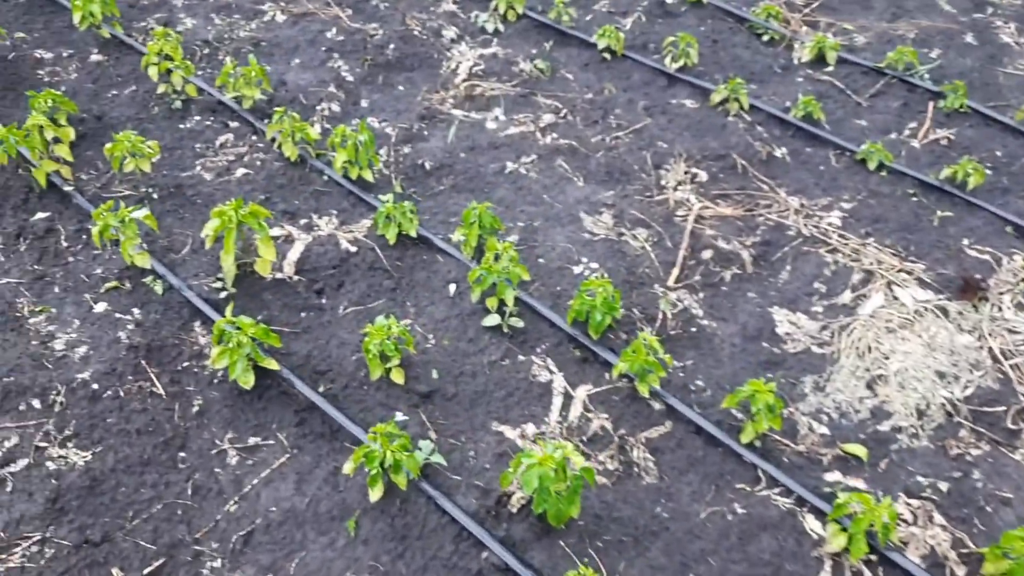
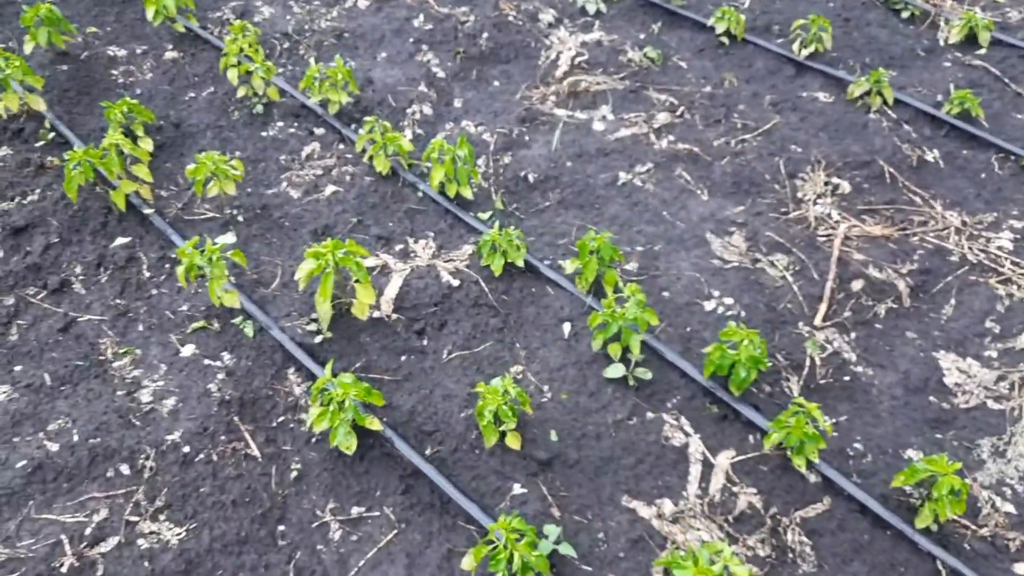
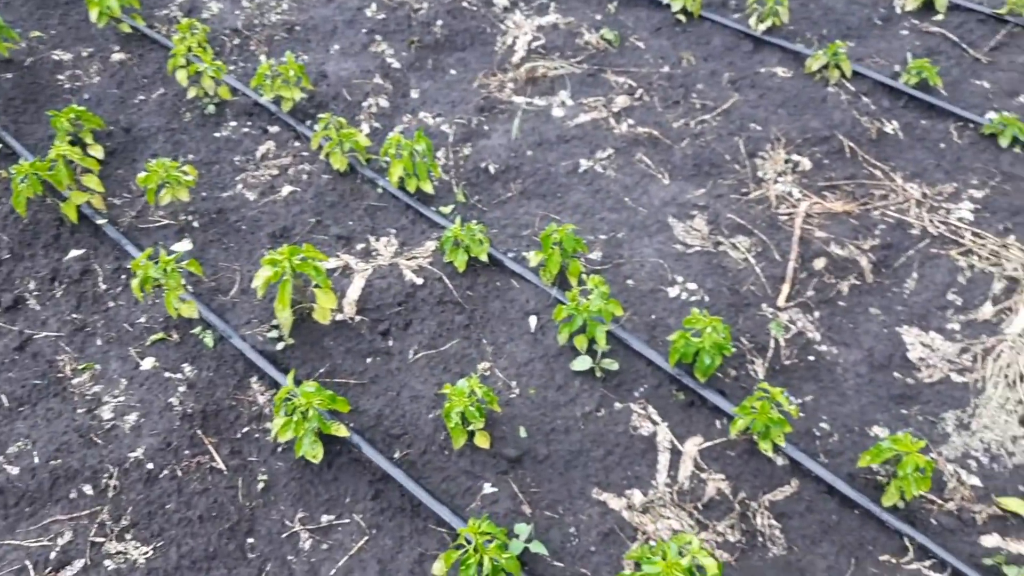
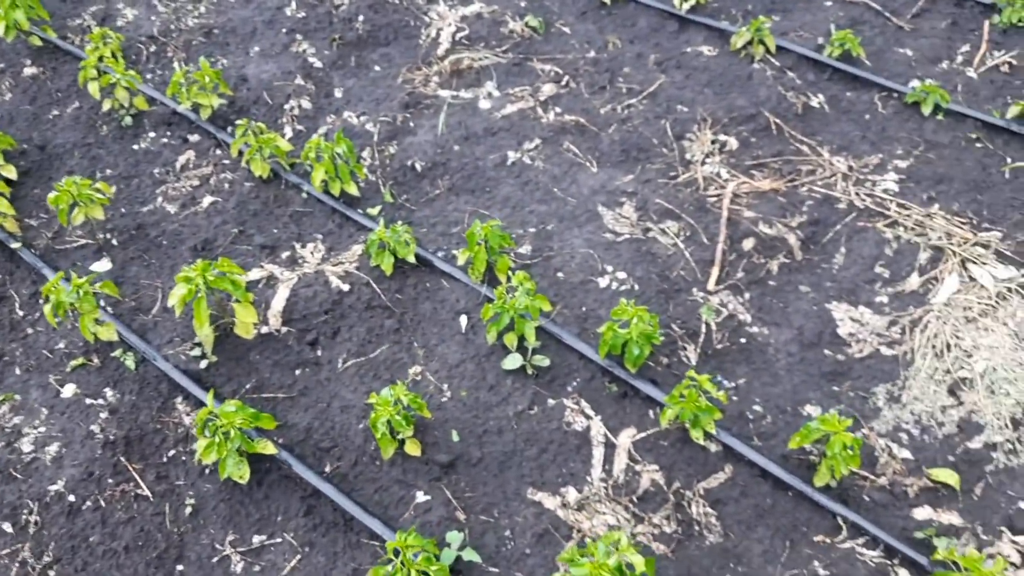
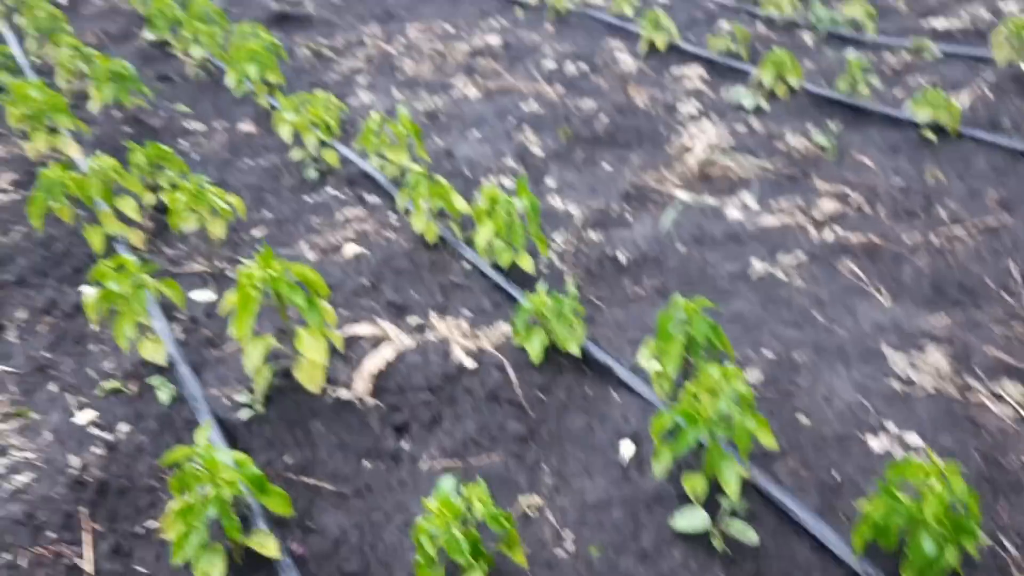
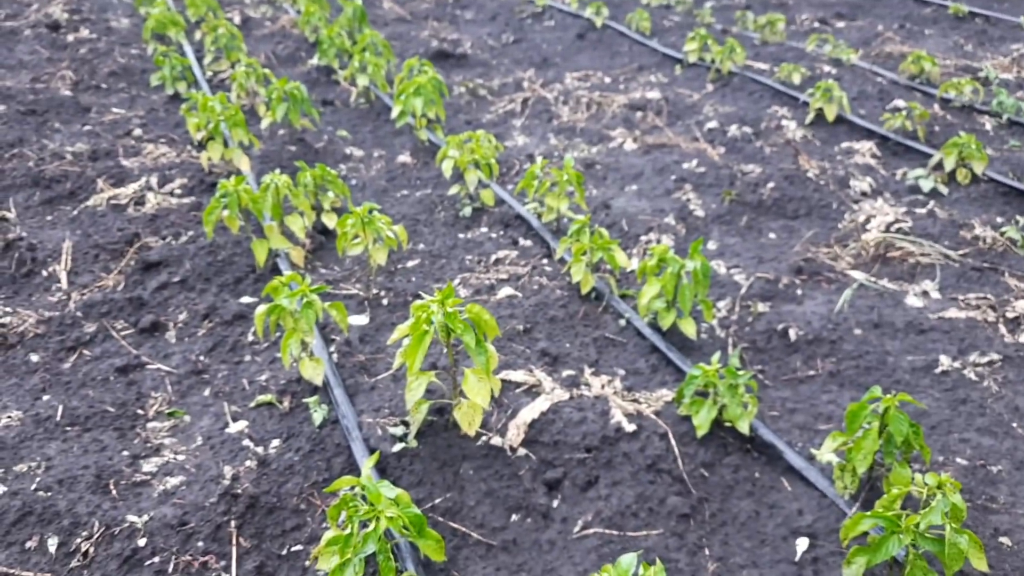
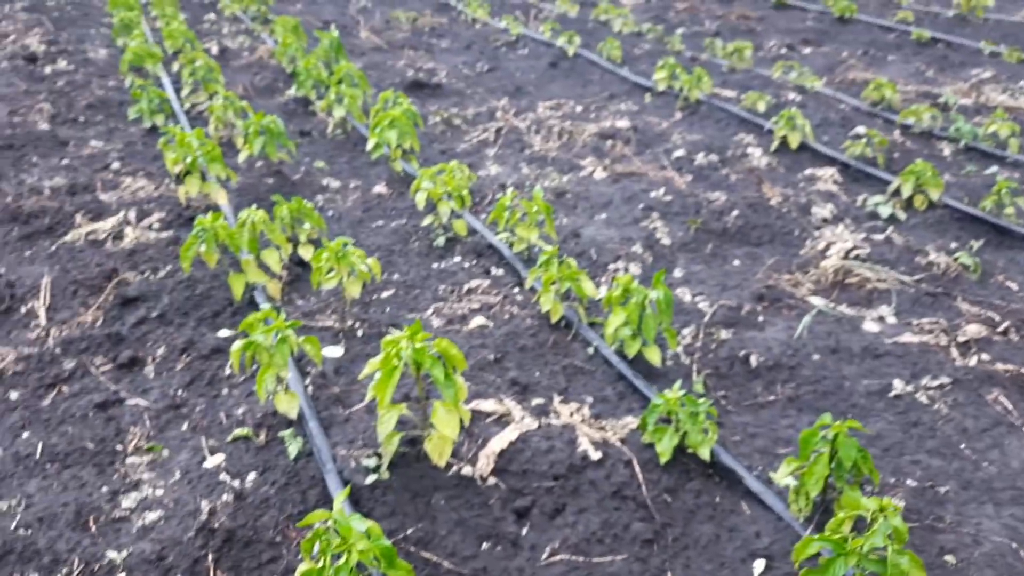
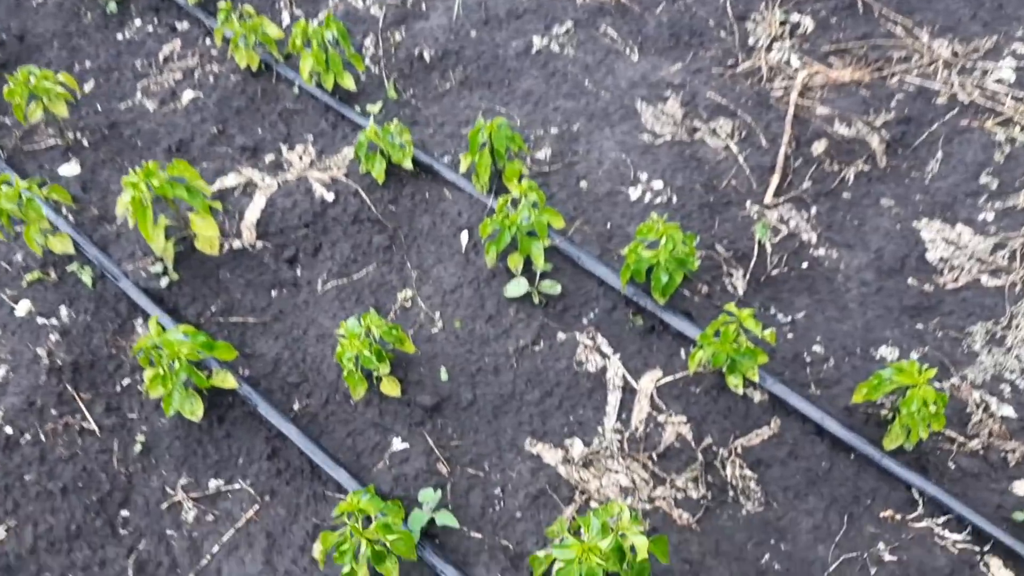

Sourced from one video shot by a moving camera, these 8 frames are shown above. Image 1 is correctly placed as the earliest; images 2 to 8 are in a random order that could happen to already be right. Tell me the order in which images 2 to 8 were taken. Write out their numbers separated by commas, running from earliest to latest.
2, 3, 4, 8, 5, 7, 6
